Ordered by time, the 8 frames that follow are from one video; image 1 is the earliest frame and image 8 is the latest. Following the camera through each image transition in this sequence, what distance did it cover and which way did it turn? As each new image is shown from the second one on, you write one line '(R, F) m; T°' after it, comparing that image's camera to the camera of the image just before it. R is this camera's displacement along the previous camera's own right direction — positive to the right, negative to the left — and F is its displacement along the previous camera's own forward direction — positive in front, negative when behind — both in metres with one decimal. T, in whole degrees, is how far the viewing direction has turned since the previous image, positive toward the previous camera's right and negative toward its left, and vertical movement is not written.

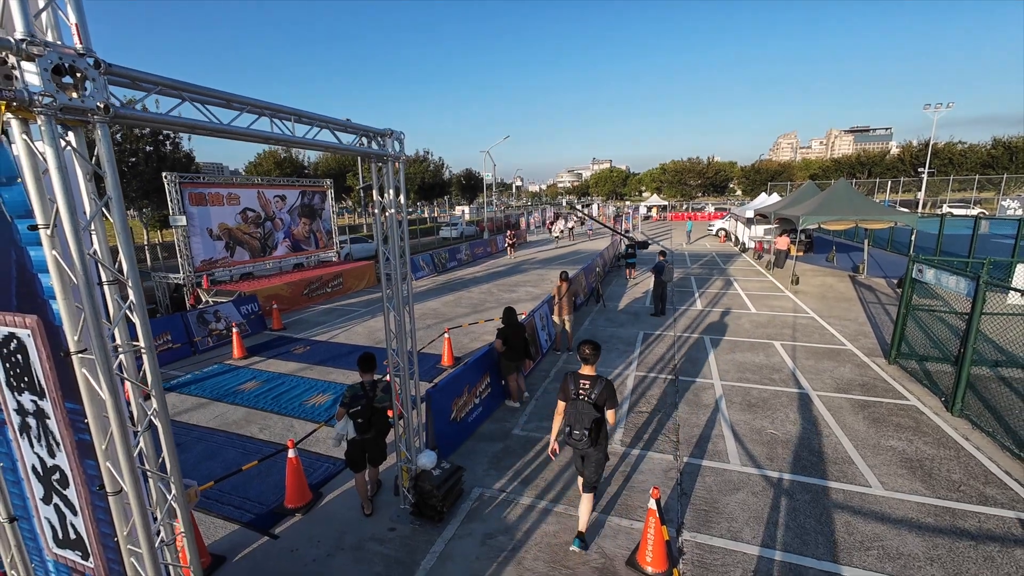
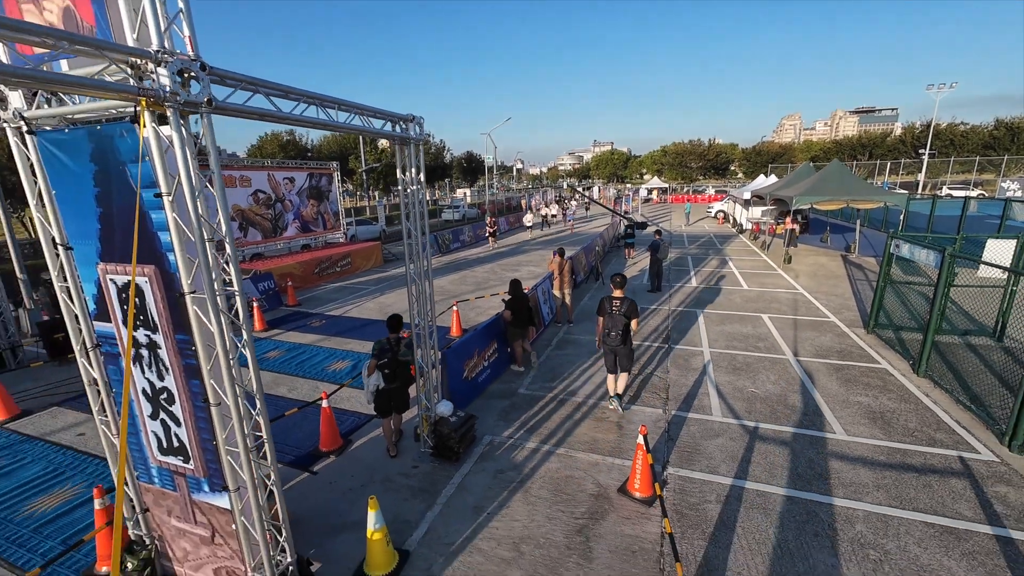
(-0.1, -0.7) m; 0°
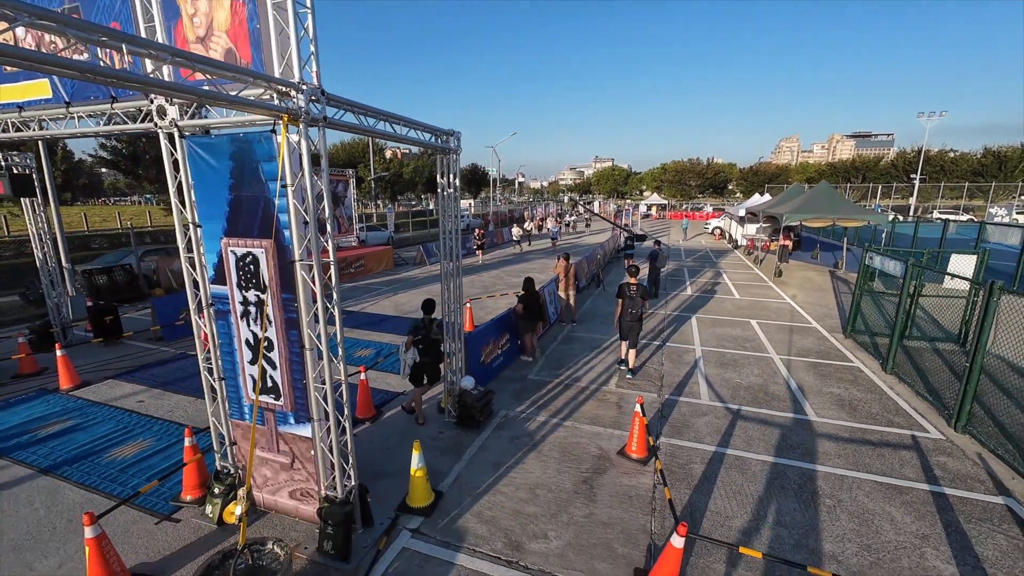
(-0.3, -0.9) m; 0°
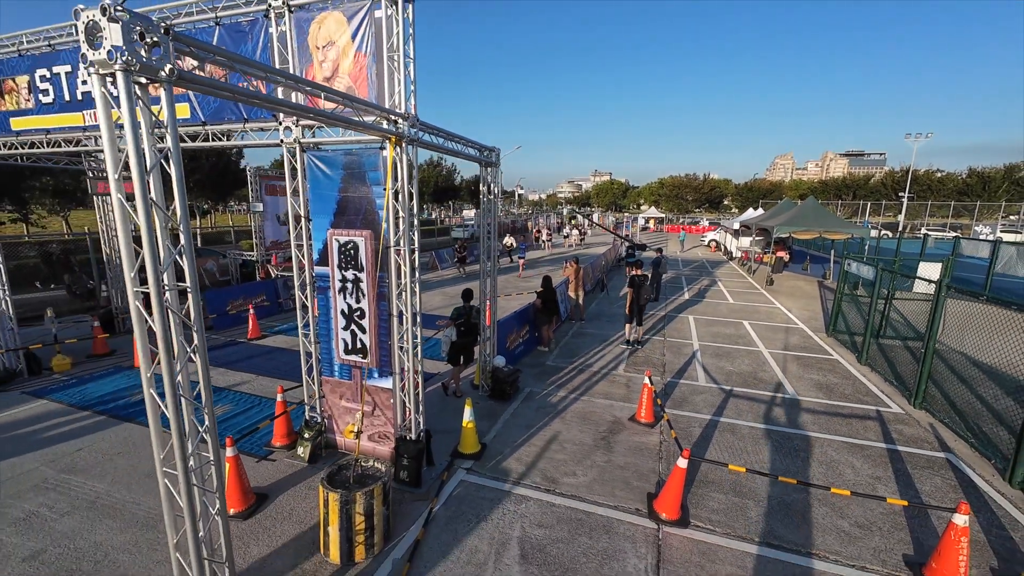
(-0.6, -1.2) m; 0°
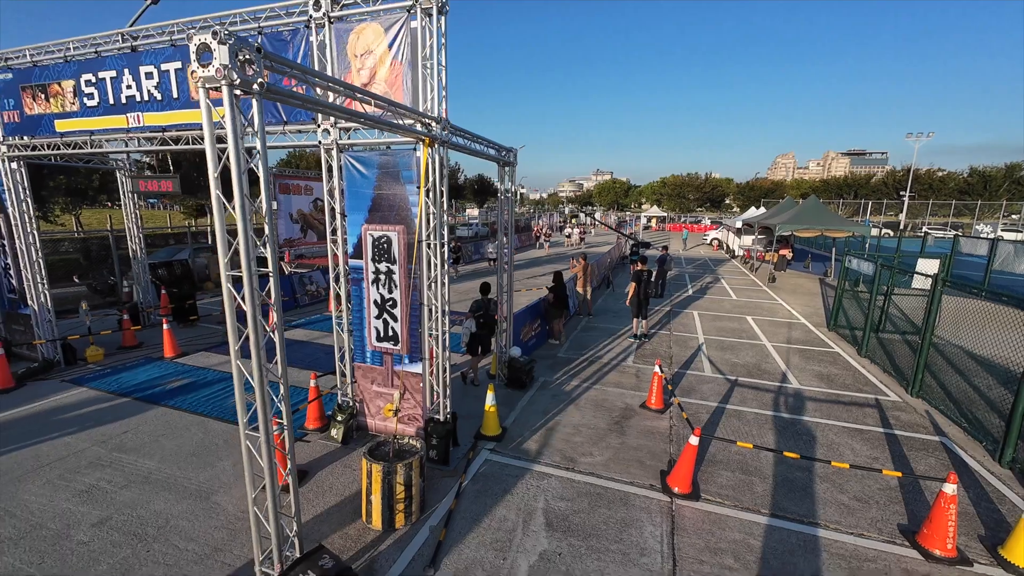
(-0.3, -0.4) m; 0°
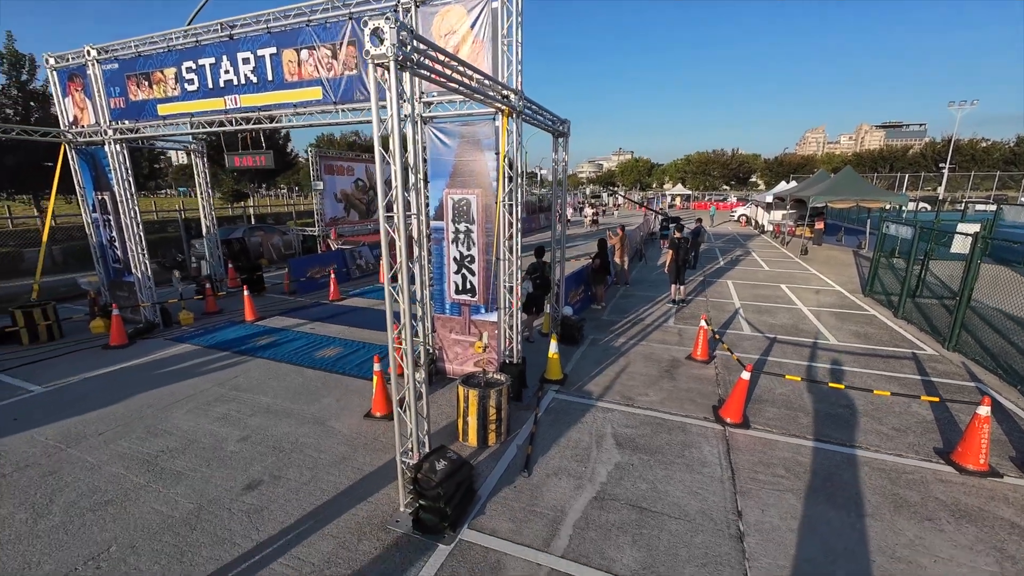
(-0.7, -0.7) m; -3°
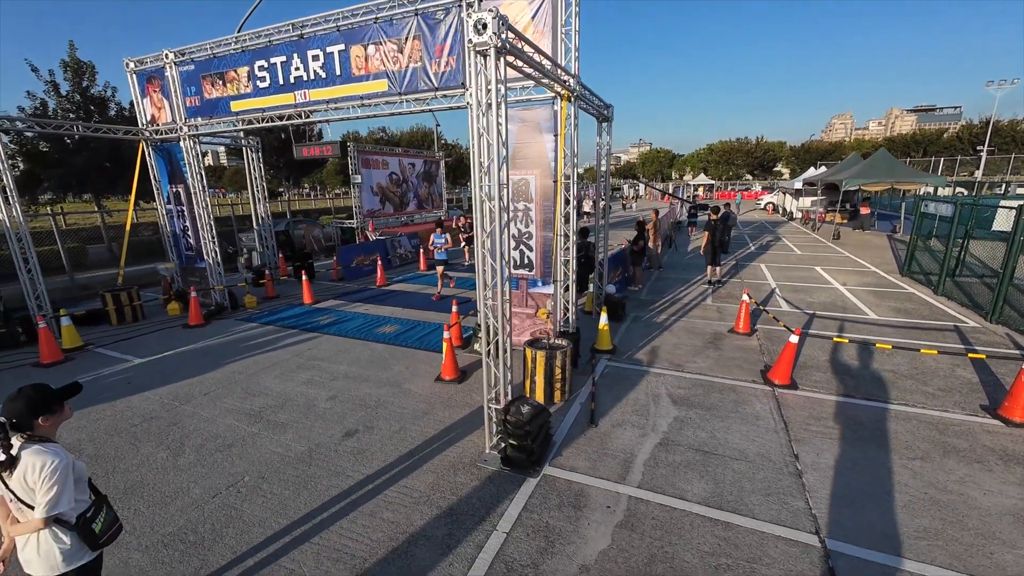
(-0.6, -0.5) m; -2°
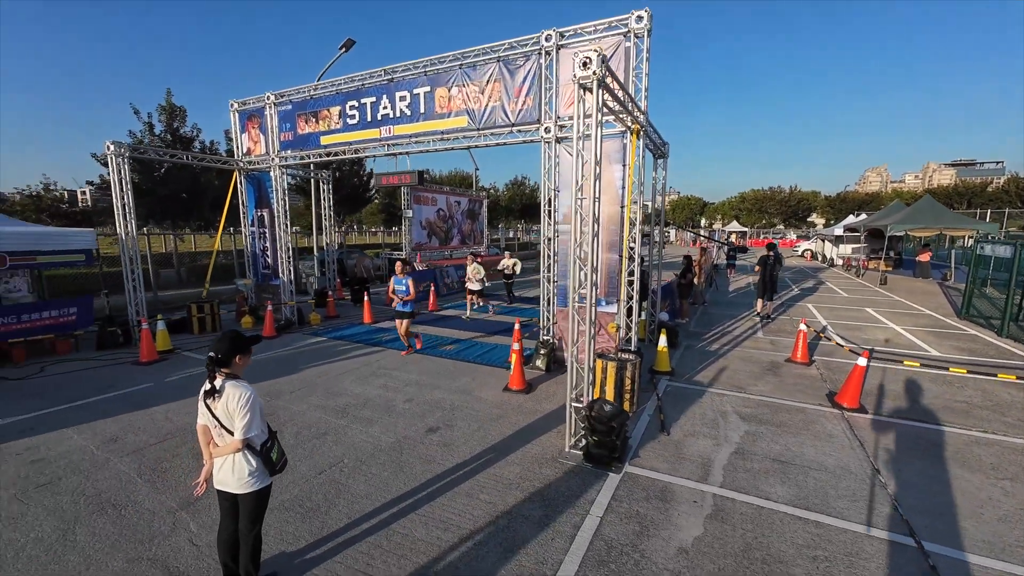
(-0.7, -0.4) m; -3°
